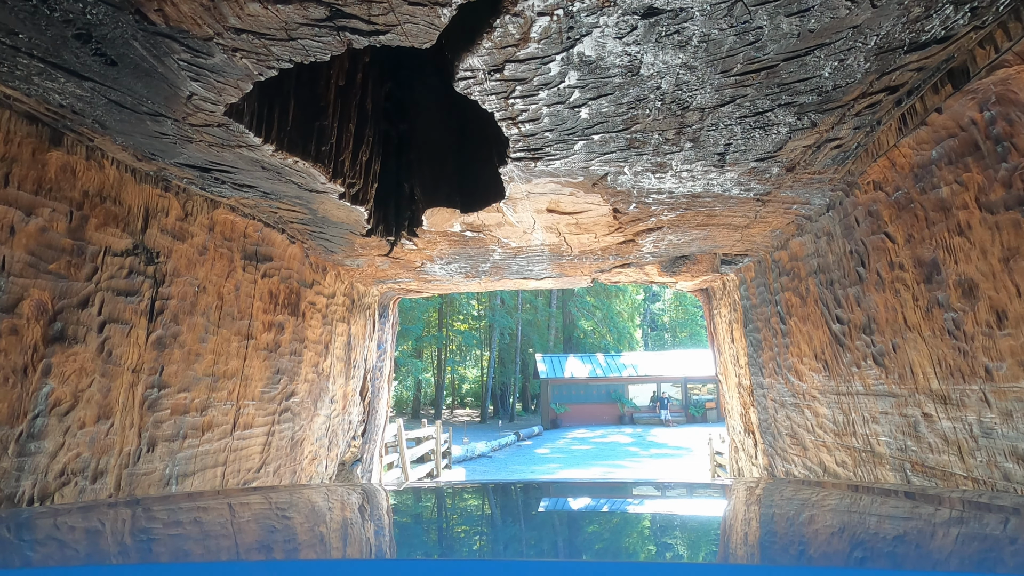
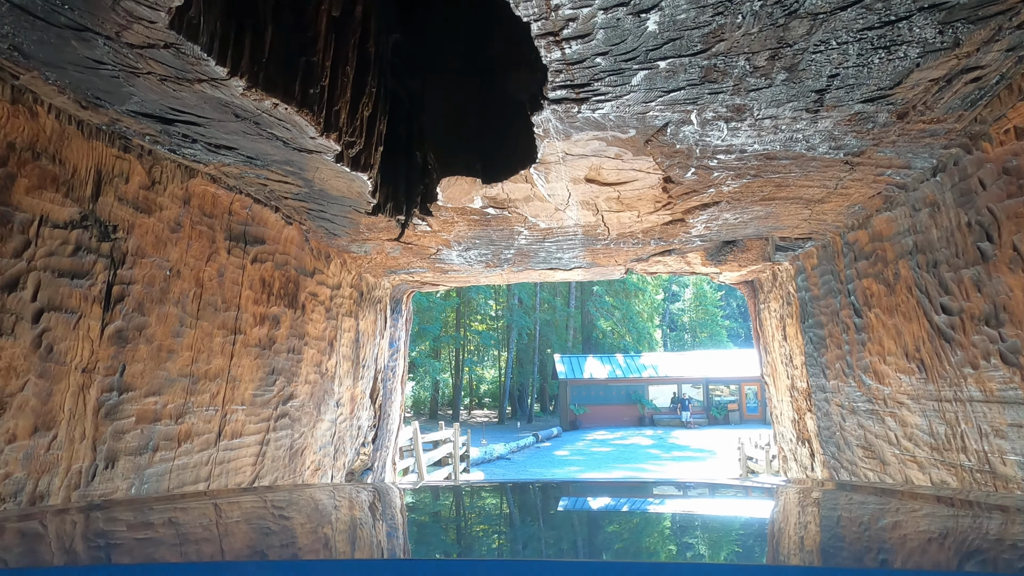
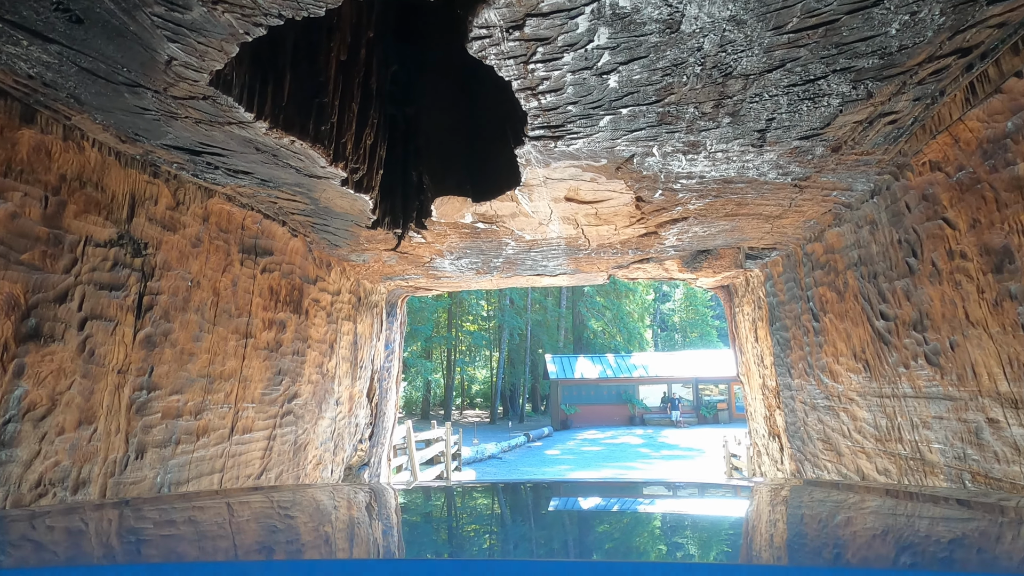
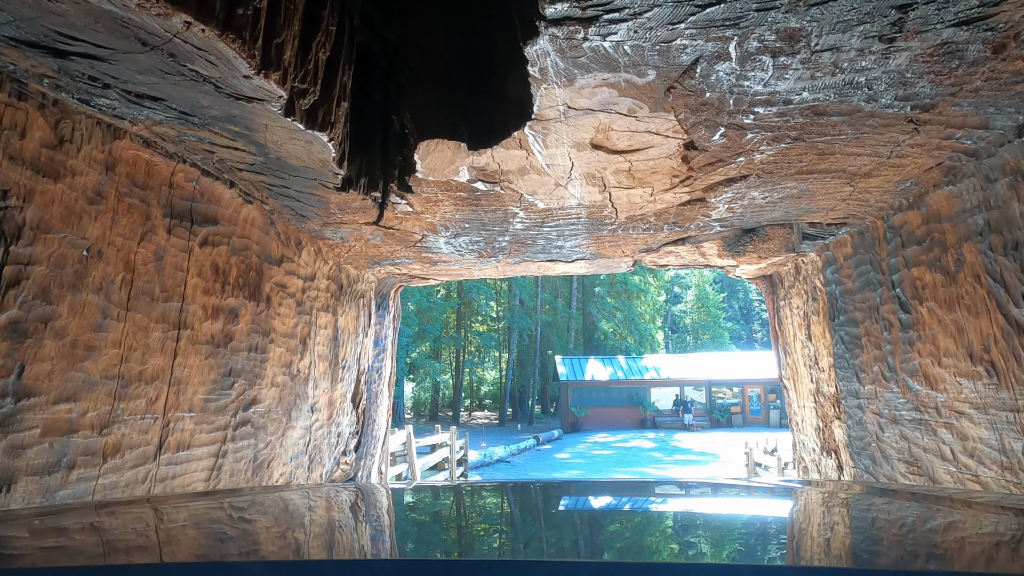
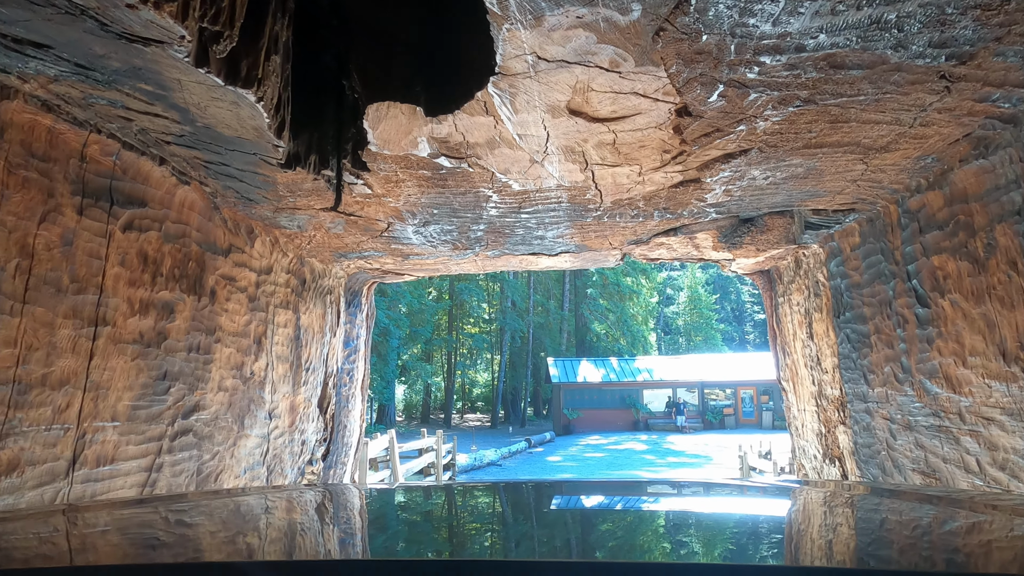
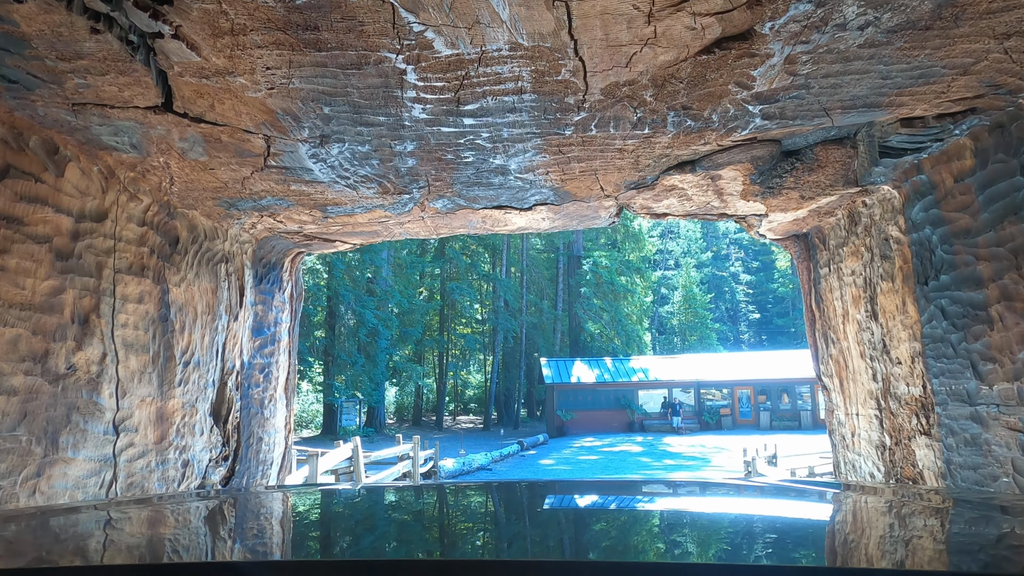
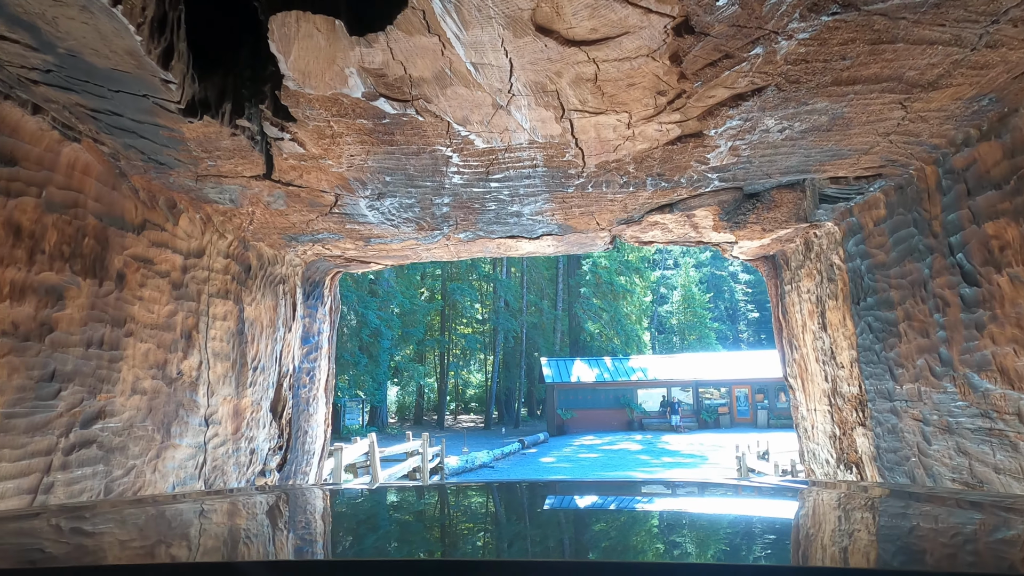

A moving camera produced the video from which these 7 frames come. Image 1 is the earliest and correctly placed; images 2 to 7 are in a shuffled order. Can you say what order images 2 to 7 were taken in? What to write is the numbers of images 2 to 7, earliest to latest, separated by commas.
3, 2, 4, 5, 7, 6
